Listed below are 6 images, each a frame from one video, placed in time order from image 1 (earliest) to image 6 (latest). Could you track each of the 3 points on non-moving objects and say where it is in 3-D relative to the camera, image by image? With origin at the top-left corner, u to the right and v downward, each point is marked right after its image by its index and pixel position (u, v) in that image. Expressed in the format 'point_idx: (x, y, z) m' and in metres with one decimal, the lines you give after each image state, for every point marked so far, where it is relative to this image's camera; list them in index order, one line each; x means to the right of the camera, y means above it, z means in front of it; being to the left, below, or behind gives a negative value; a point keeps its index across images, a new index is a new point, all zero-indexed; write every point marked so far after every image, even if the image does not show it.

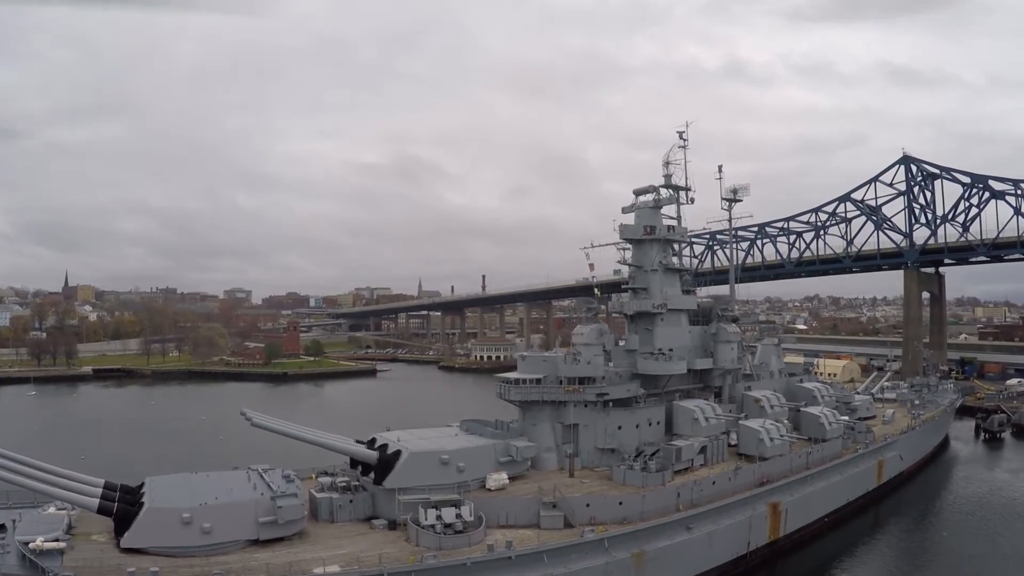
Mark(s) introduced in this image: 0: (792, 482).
0: (+4.3, -2.9, +10.0) m
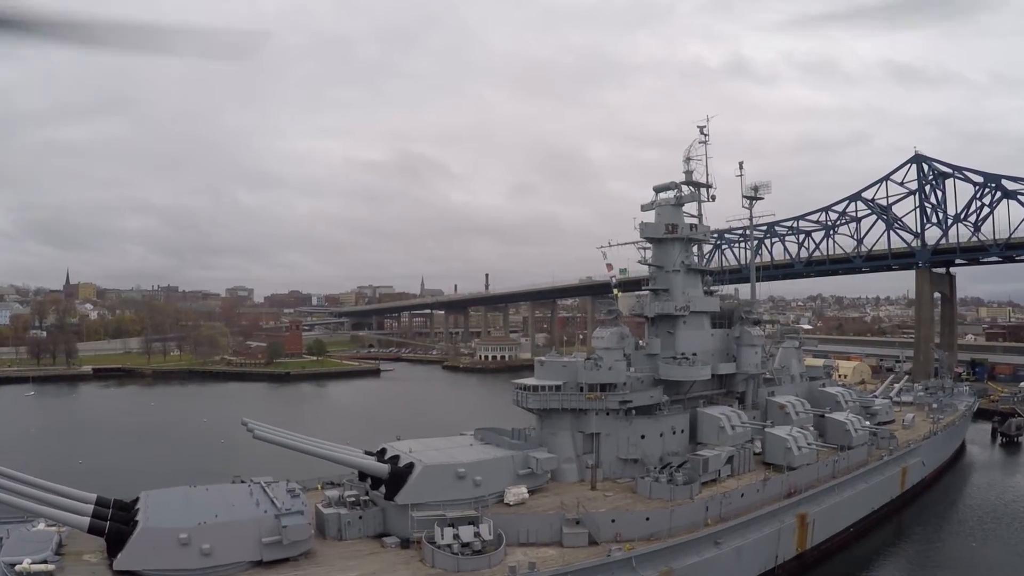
0: (+4.5, -3.0, +9.6) m
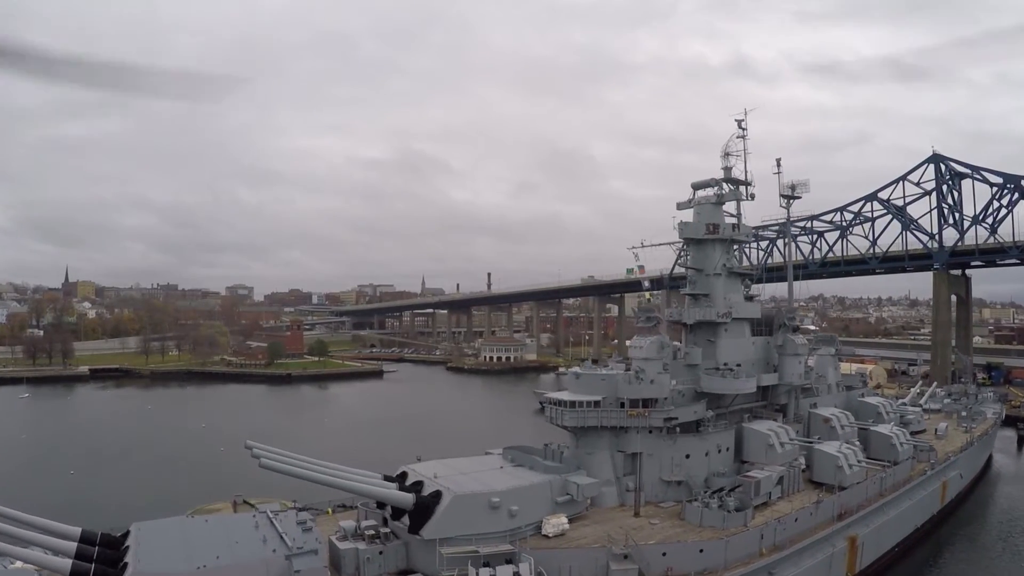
0: (+4.8, -3.0, +8.9) m
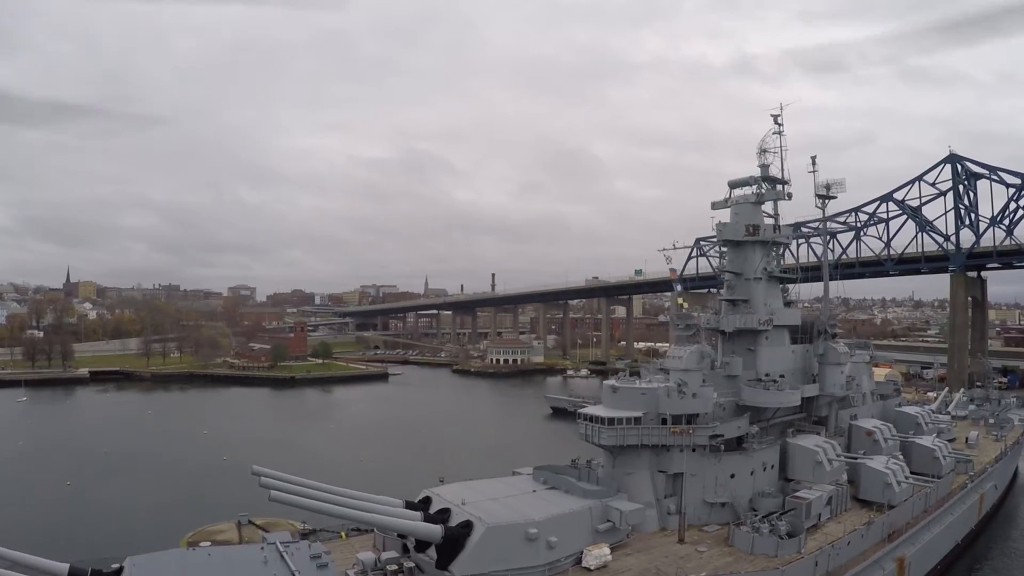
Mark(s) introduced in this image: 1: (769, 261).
0: (+5.1, -3.1, +8.4) m
1: (+3.1, +0.3, +7.9) m
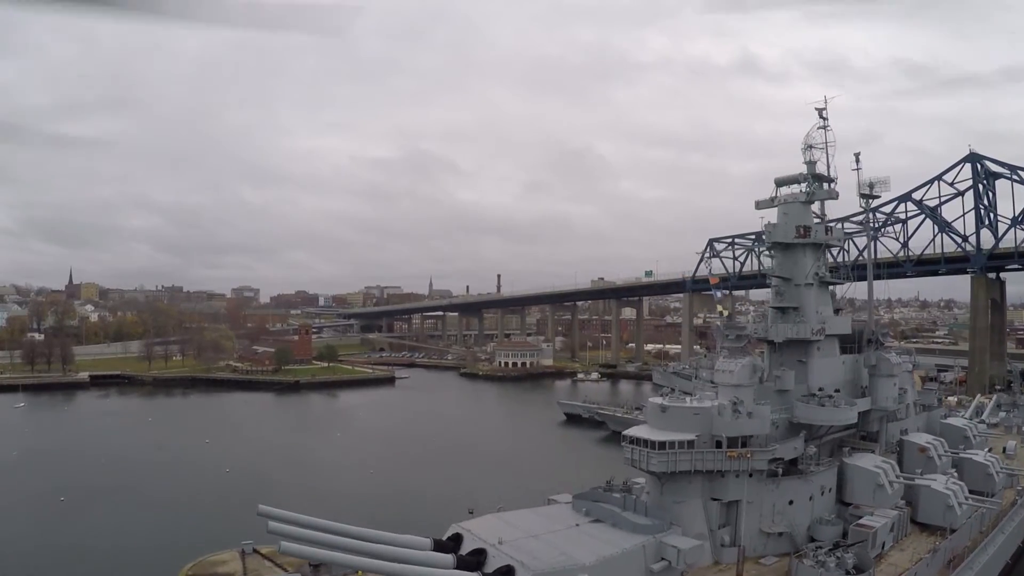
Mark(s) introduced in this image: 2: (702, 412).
0: (+5.4, -3.2, +7.7) m
1: (+3.4, +0.3, +7.3) m
2: (+1.6, -1.1, +5.7) m
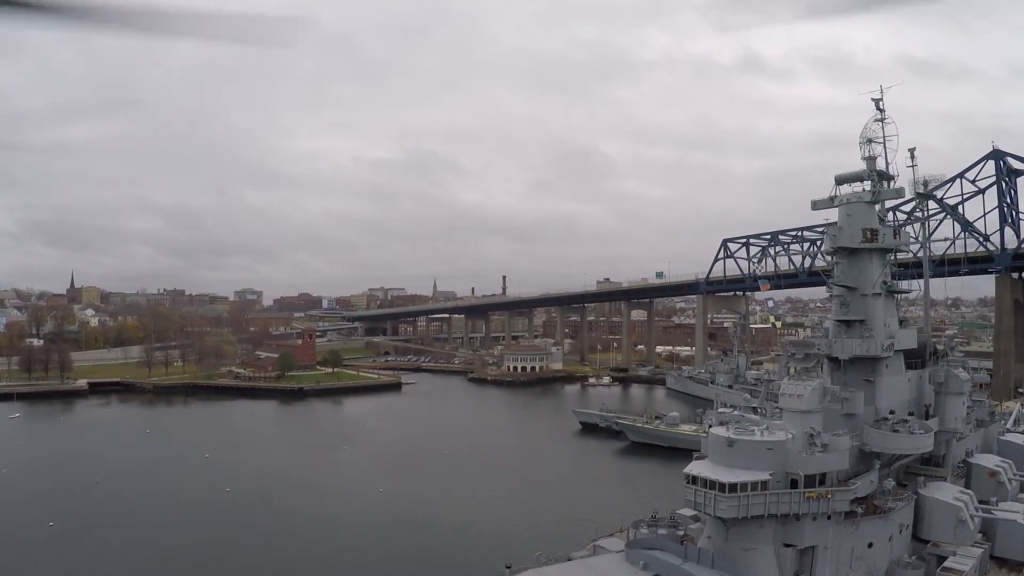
0: (+5.8, -3.2, +7.0) m
1: (+3.7, +0.2, +6.6) m
2: (+1.9, -1.2, +4.9) m
